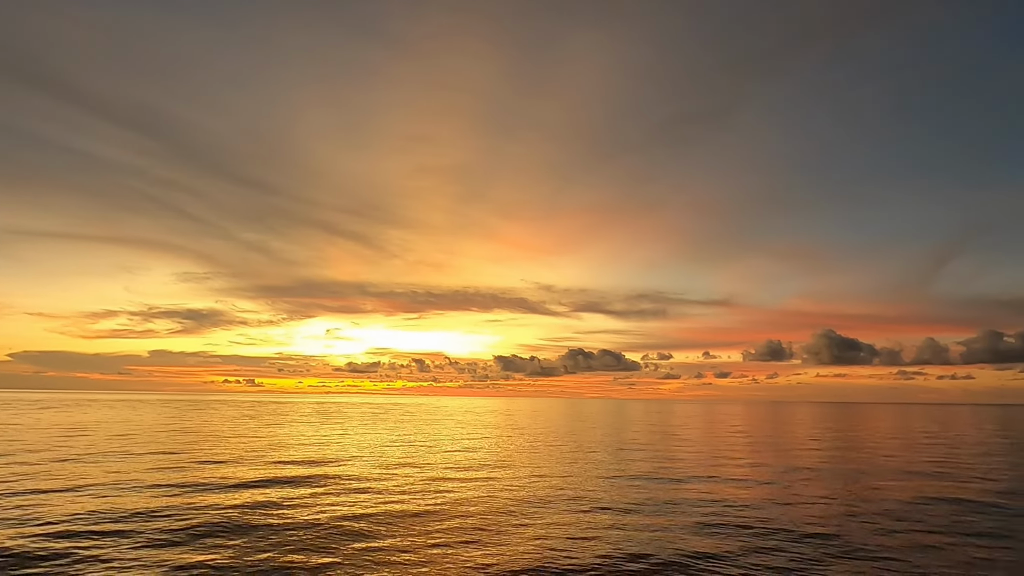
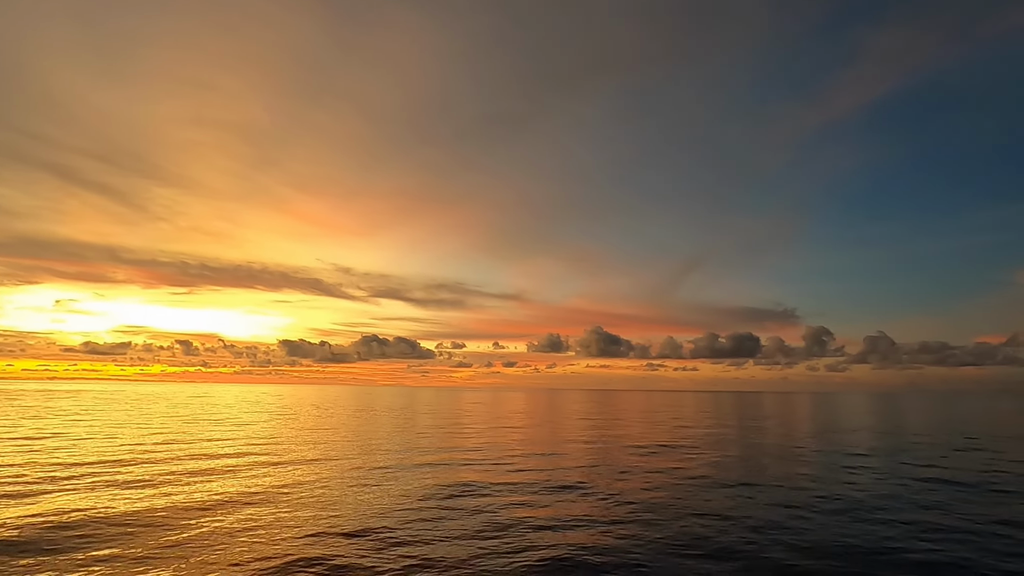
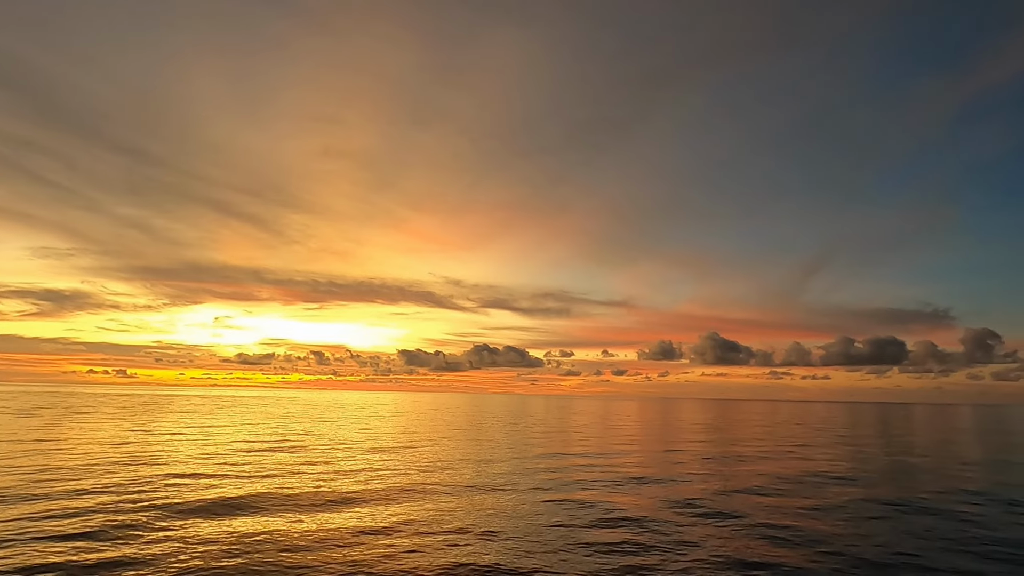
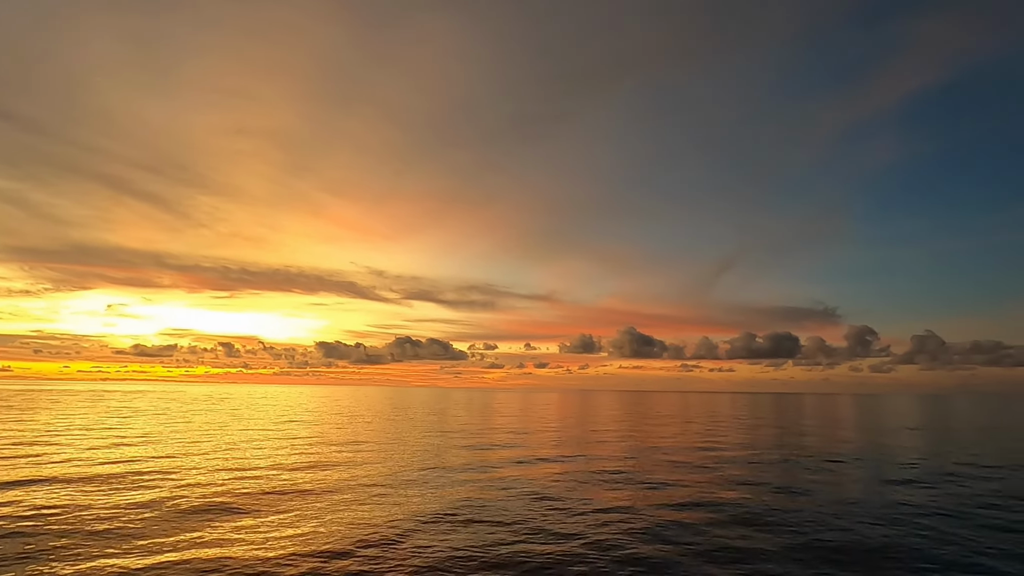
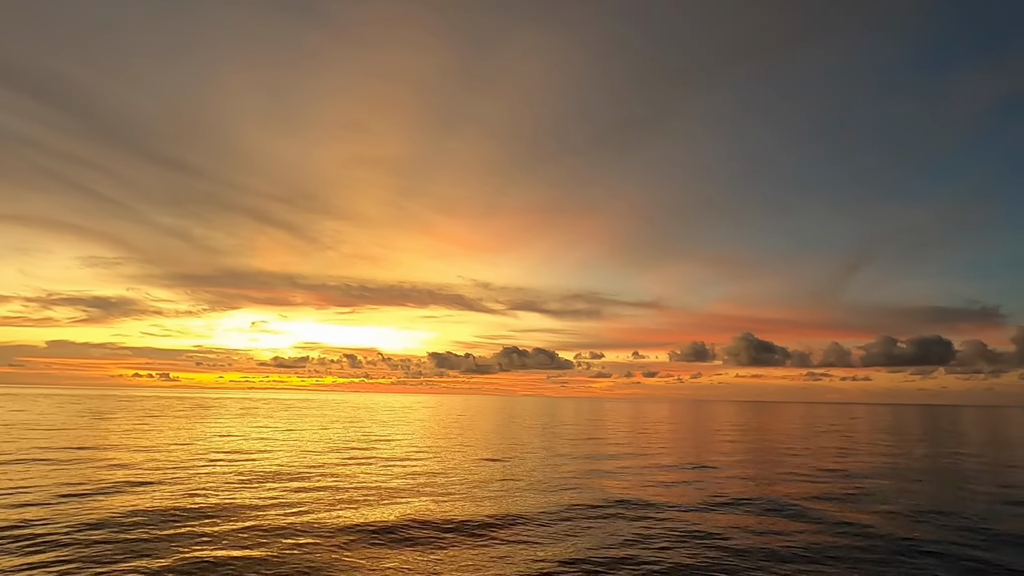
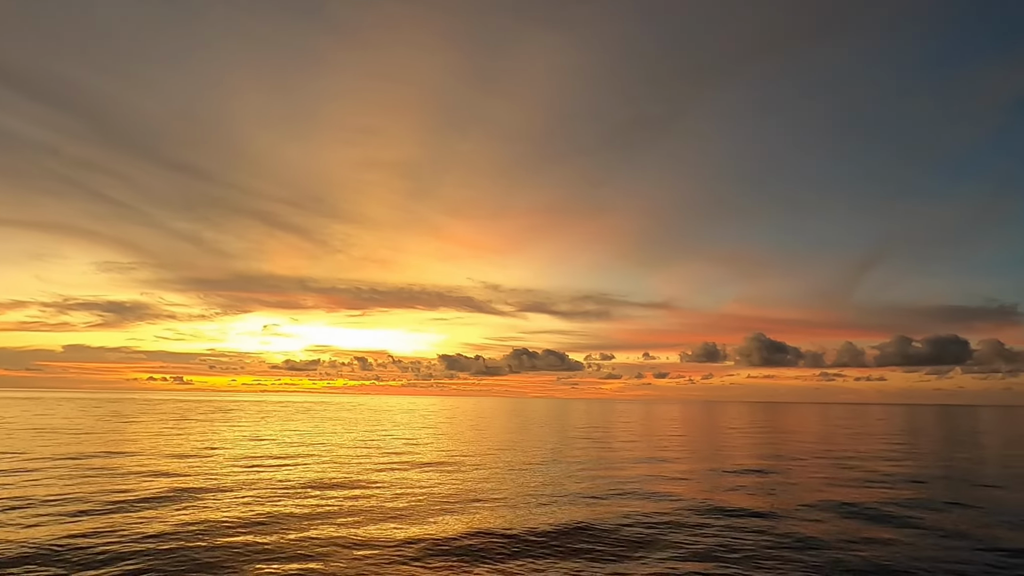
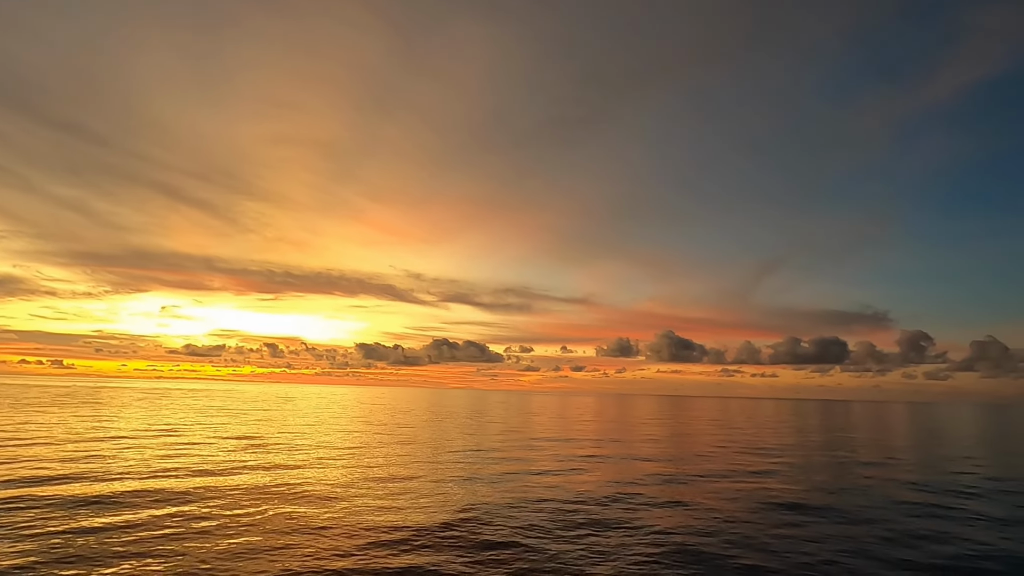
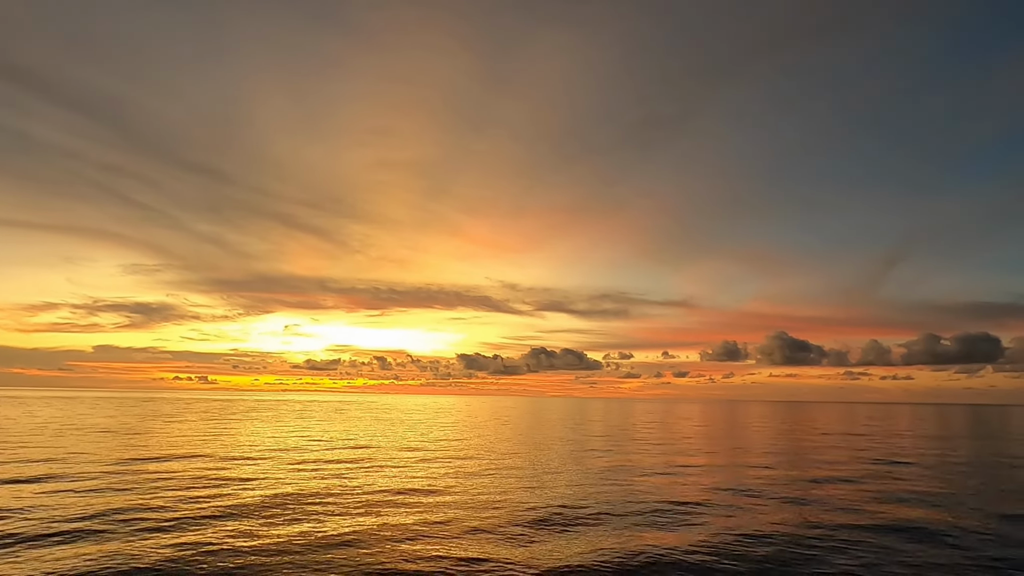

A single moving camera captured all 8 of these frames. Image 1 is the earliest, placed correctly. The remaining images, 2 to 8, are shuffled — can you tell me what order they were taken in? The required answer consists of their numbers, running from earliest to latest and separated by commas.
8, 6, 5, 3, 7, 4, 2
